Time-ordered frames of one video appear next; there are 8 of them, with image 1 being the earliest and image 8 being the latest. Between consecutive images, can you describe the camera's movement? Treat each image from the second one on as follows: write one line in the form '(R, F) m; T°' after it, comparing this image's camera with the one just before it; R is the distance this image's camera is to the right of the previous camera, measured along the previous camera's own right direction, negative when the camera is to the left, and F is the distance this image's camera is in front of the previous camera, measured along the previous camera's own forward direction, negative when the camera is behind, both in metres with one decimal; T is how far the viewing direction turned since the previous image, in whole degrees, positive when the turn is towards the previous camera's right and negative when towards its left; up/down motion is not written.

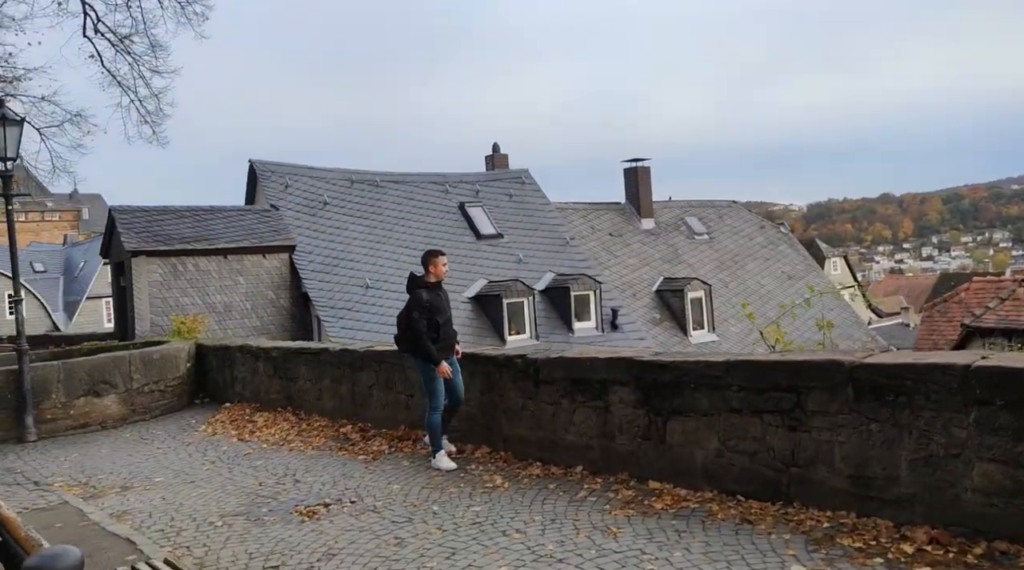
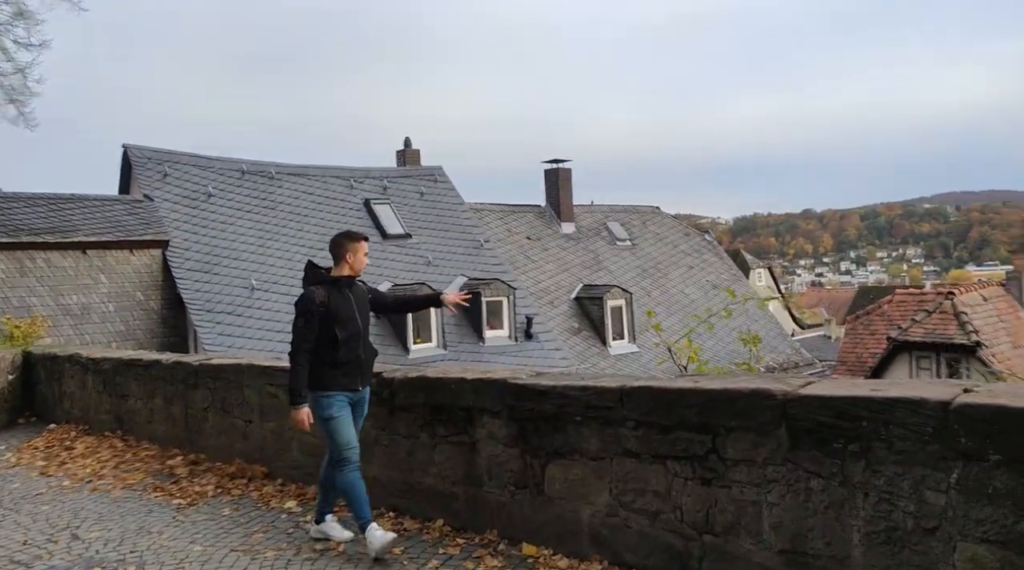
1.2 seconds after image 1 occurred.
(+0.4, +1.2) m; +4°
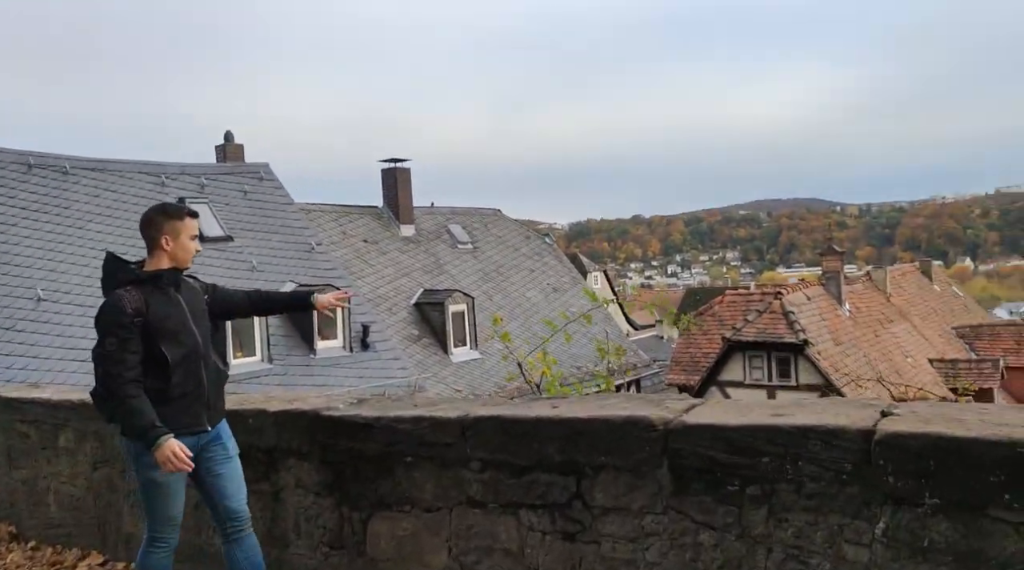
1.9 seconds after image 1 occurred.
(+0.1, +0.7) m; +9°
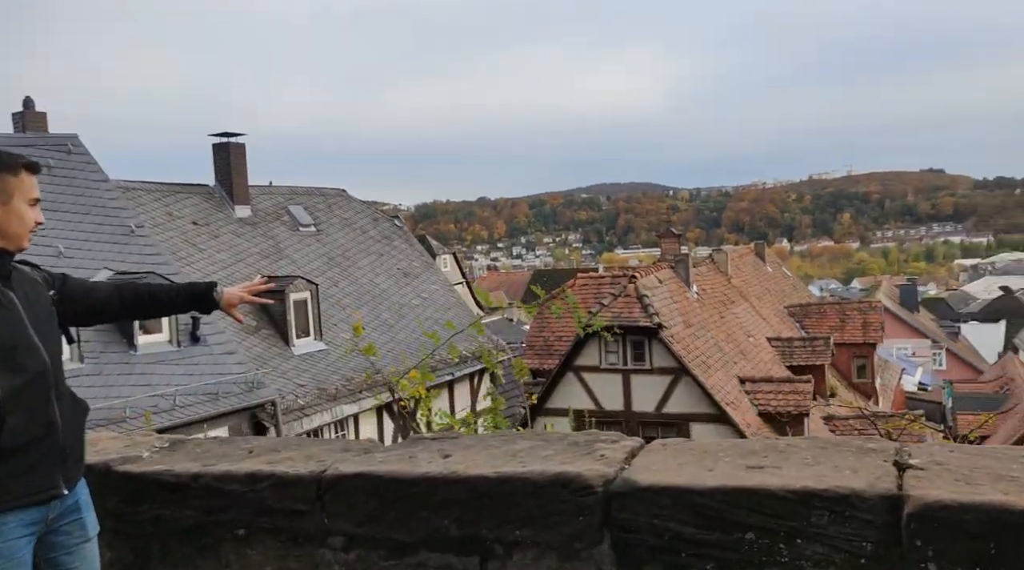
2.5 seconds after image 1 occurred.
(-0.1, +0.7) m; +9°
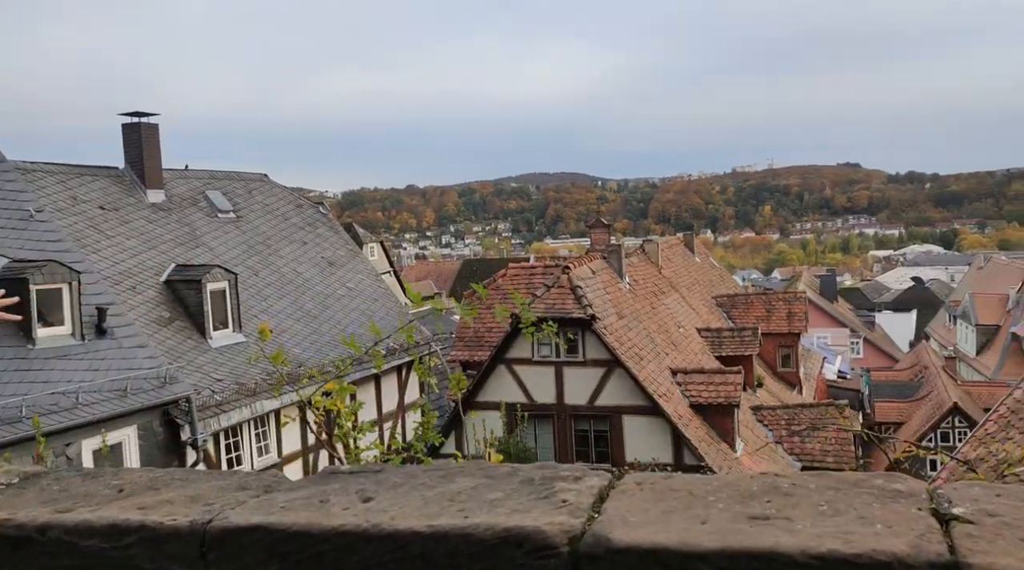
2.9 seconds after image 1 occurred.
(0.0, +0.4) m; +4°
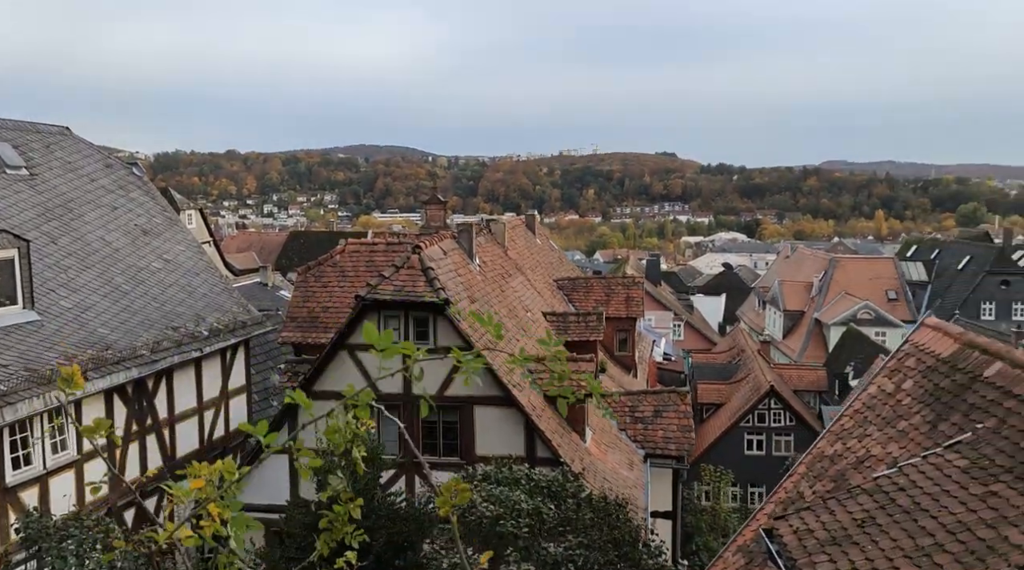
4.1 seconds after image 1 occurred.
(-0.2, +1.2) m; +10°
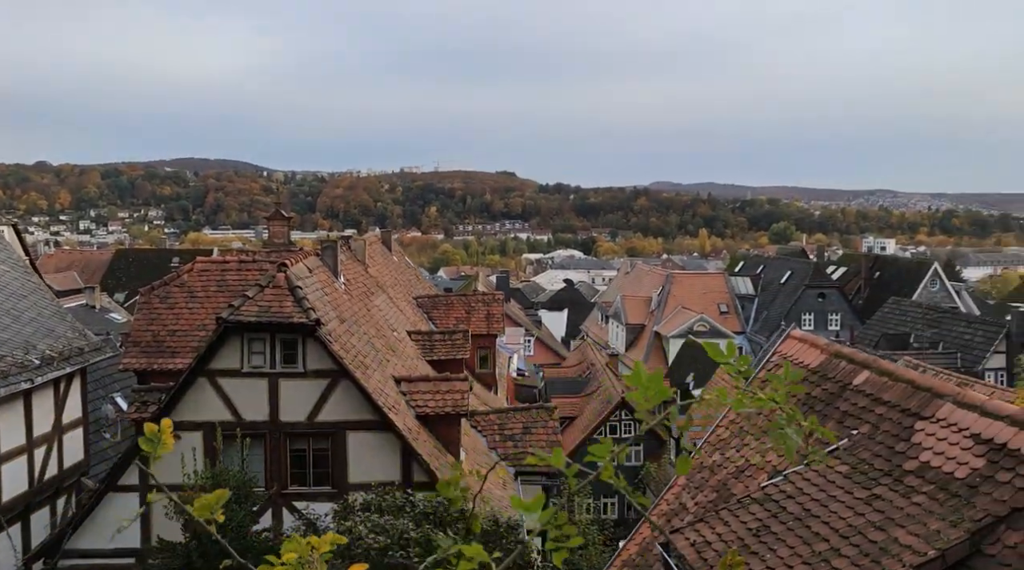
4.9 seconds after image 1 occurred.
(-0.4, +0.4) m; +9°
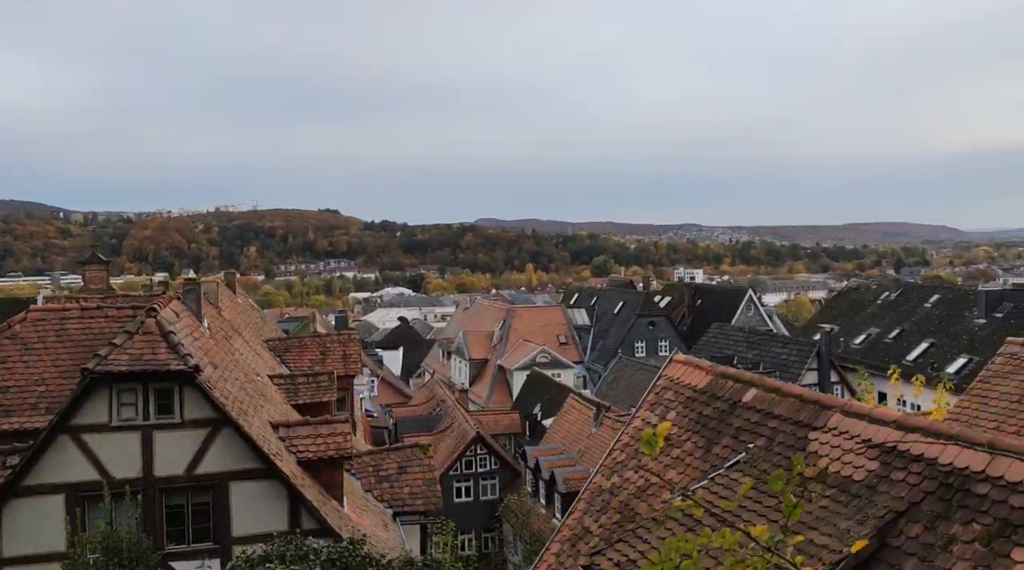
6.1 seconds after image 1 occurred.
(-0.7, +0.2) m; +9°
